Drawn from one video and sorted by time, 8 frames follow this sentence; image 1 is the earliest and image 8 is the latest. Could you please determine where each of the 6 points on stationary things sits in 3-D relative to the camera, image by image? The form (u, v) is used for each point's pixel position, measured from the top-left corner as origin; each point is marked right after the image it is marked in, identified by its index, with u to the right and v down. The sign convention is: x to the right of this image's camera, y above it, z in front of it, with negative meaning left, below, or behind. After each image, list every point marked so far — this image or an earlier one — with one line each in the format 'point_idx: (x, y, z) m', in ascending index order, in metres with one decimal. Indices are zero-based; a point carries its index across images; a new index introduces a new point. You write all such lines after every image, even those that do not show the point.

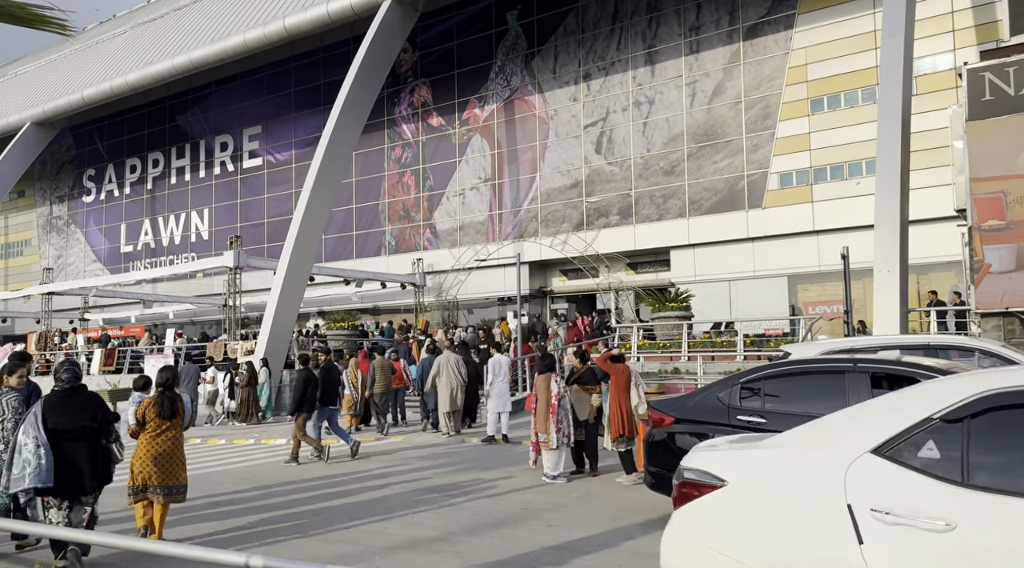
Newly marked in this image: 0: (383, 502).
0: (-1.4, -2.4, +8.5) m
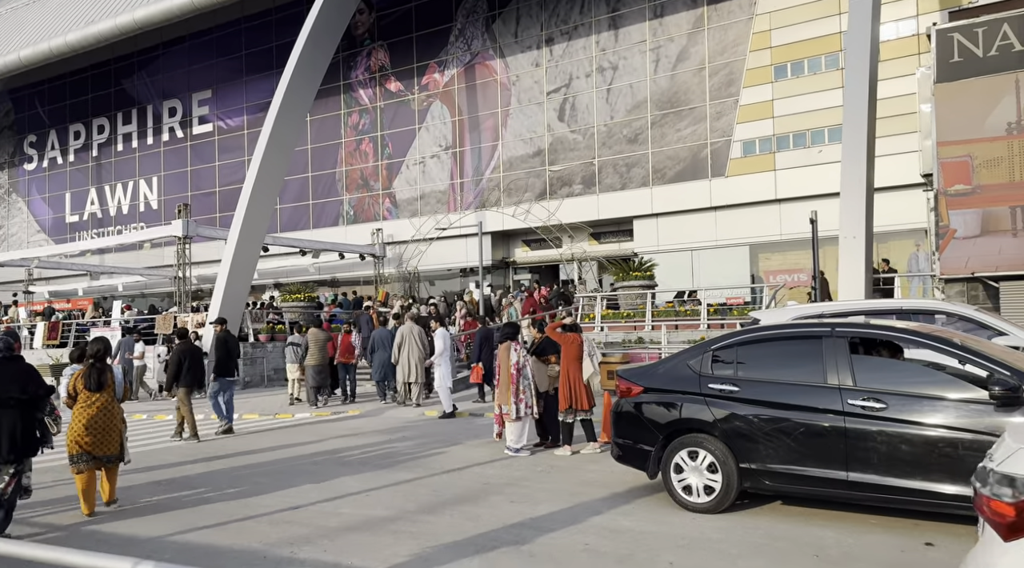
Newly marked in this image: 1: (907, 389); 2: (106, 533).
0: (-1.8, -2.0, +8.1) m
1: (+2.8, -0.7, +5.4) m
2: (-3.1, -1.9, +6.0) m
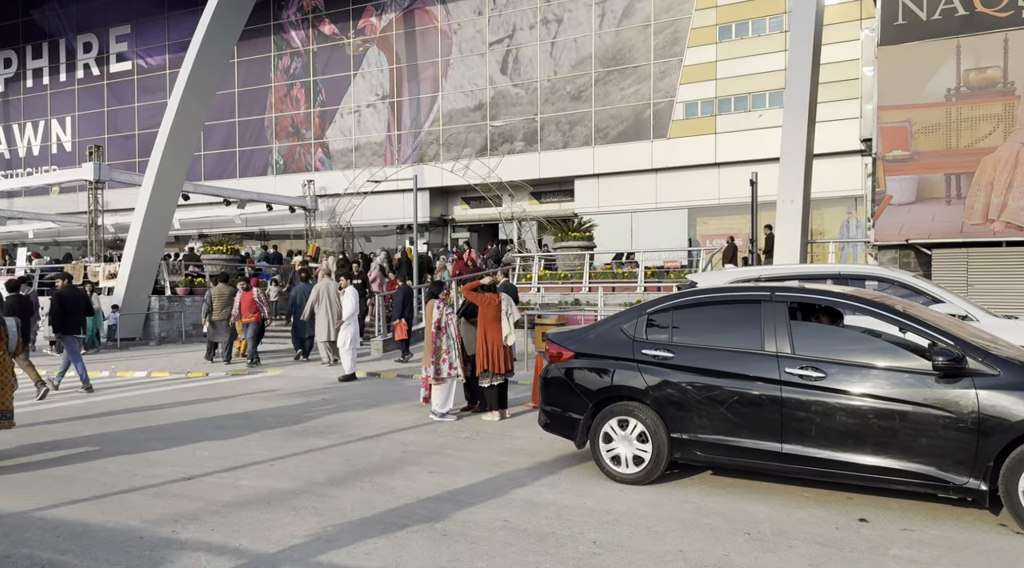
0: (-2.6, -1.5, +7.5) m
1: (+2.2, -0.5, +5.1) m
2: (-3.7, -1.5, +5.3) m
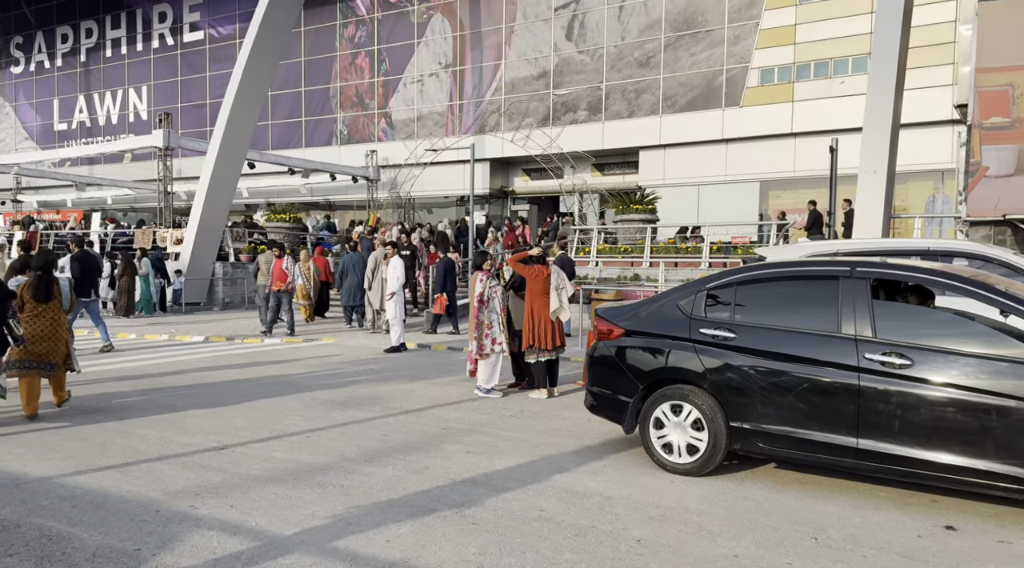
0: (-2.1, -1.2, +7.3) m
1: (+2.5, -0.3, +4.5) m
2: (-3.5, -1.2, +5.2) m
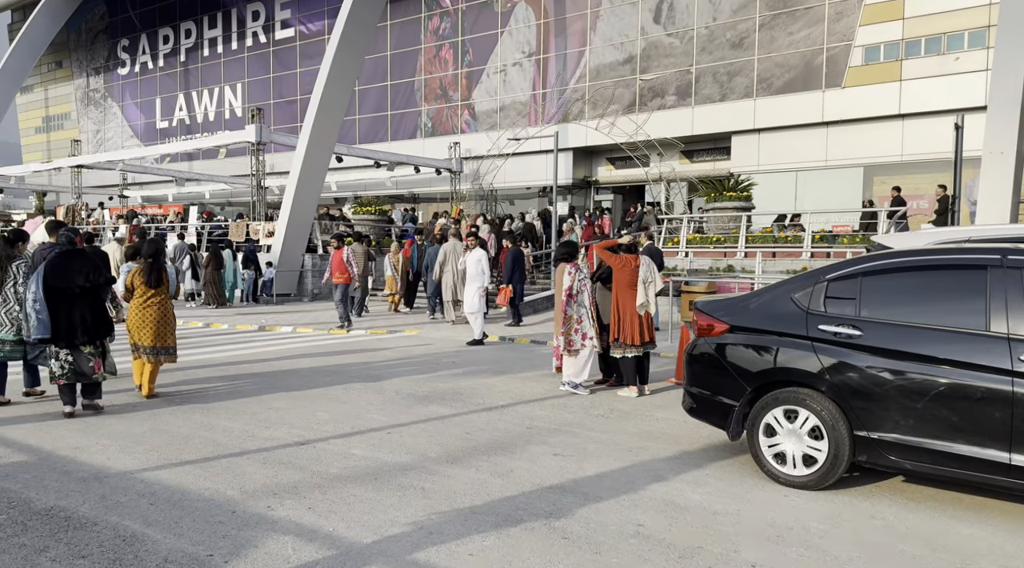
0: (-1.3, -1.1, +7.1) m
1: (+2.9, -0.3, +3.8) m
2: (-2.9, -1.2, +5.1) m
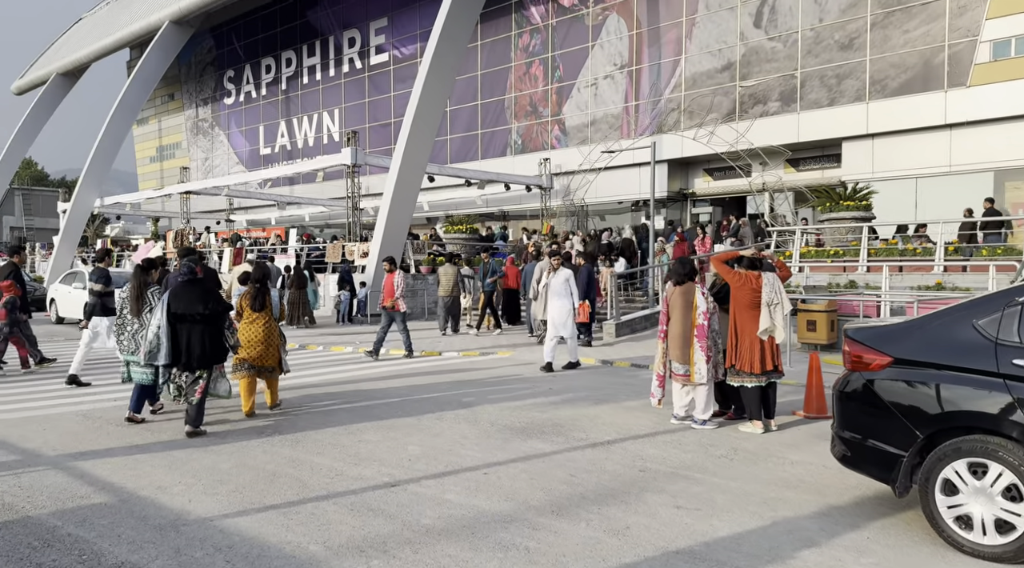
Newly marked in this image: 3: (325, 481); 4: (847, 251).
0: (-0.4, -1.3, +6.5) m
1: (+3.4, -0.4, +2.8) m
2: (-2.2, -1.3, +4.8) m
3: (-1.3, -1.3, +5.3) m
4: (+6.0, +0.6, +13.8) m
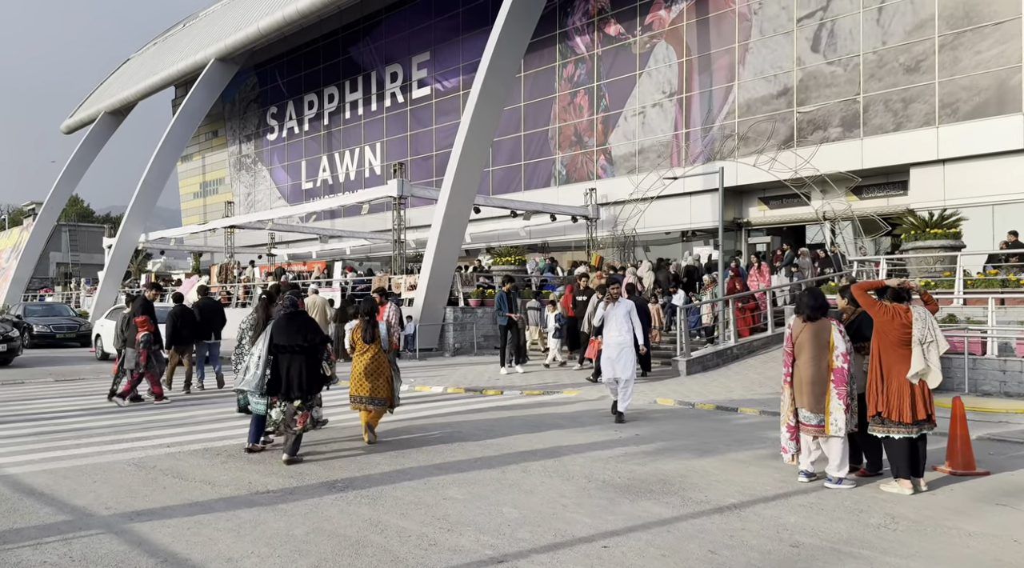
0: (+0.3, -1.6, +5.7) m
1: (+4.0, -0.5, +1.9) m
2: (-1.5, -1.6, +4.1) m
3: (-0.5, -1.6, +4.5) m
4: (+7.0, 0.0, +12.8) m
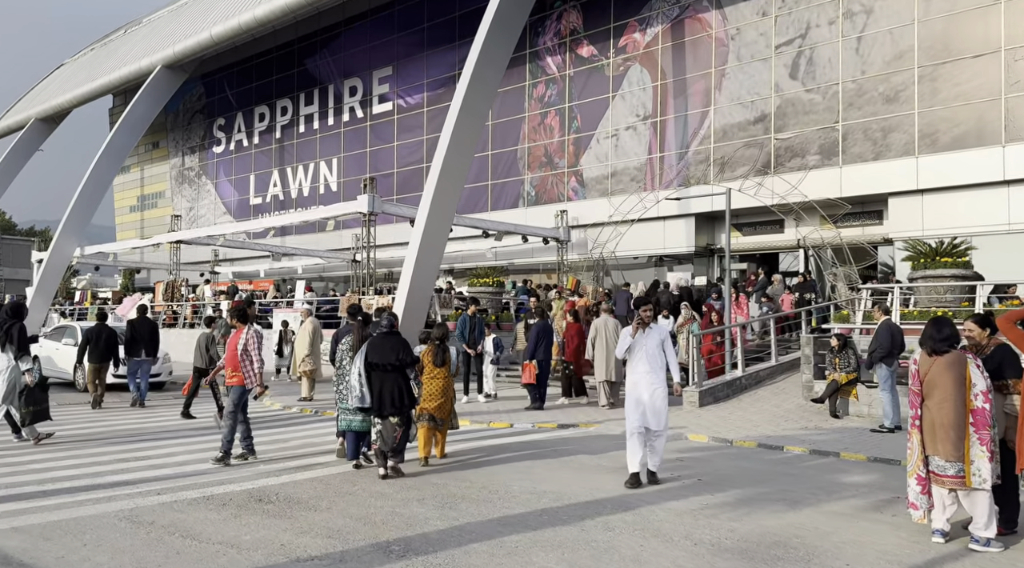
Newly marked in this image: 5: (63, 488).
0: (+1.0, -1.8, +4.9) m
1: (+5.0, -0.6, +1.4) m
2: (-0.7, -1.7, +3.0) m
3: (+0.2, -1.7, +3.6) m
4: (+7.1, -0.5, +12.5) m
5: (-4.4, -2.0, +7.7) m
